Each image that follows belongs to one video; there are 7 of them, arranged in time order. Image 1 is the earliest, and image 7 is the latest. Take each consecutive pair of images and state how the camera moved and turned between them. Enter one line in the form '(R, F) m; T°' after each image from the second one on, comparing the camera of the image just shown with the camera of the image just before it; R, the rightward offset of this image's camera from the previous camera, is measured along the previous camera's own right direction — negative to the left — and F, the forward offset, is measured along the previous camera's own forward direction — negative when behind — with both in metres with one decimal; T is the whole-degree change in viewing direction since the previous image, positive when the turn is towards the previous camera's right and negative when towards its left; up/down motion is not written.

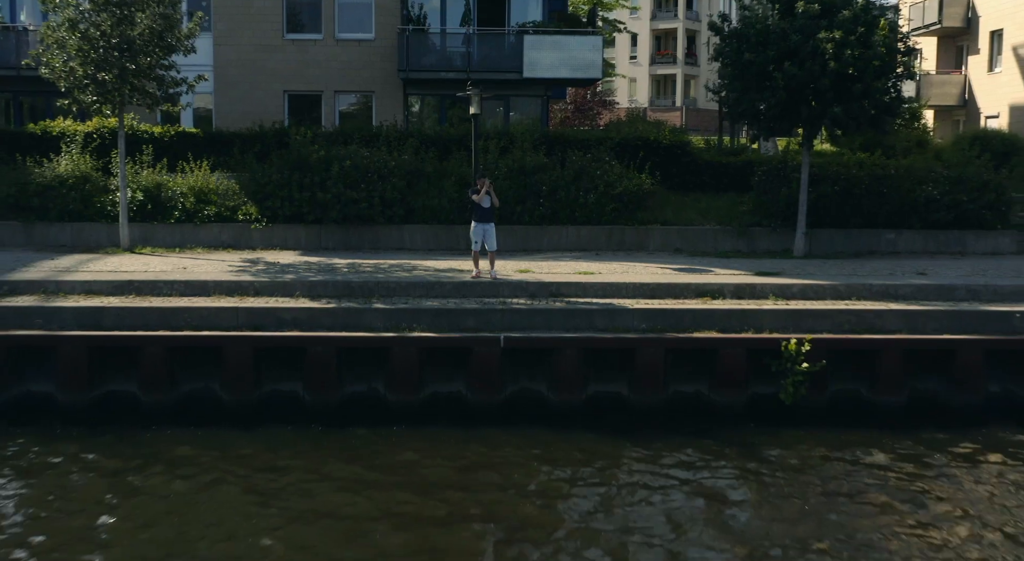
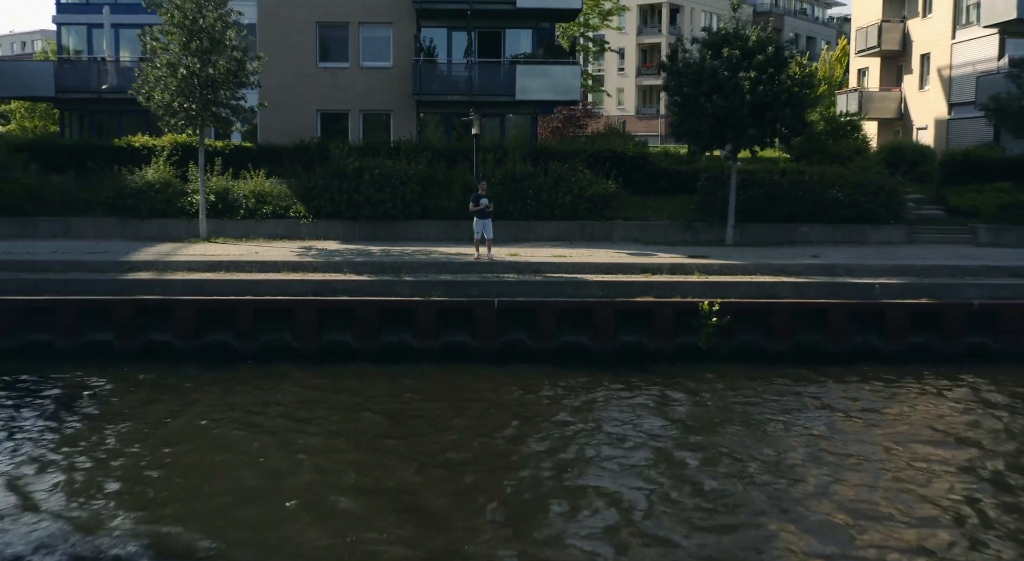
(+0.2, -4.9) m; 0°
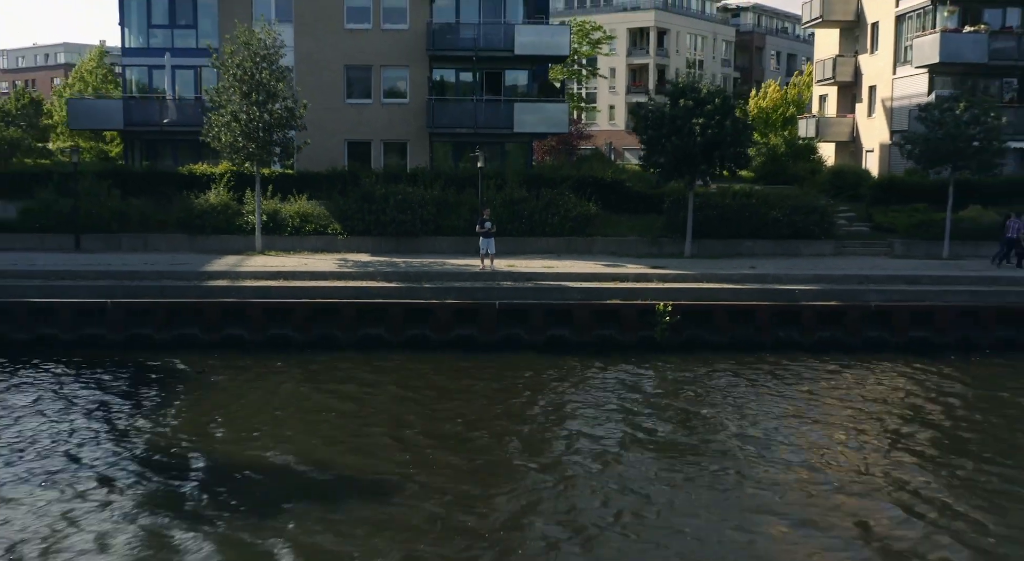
(+0.1, -5.0) m; 0°
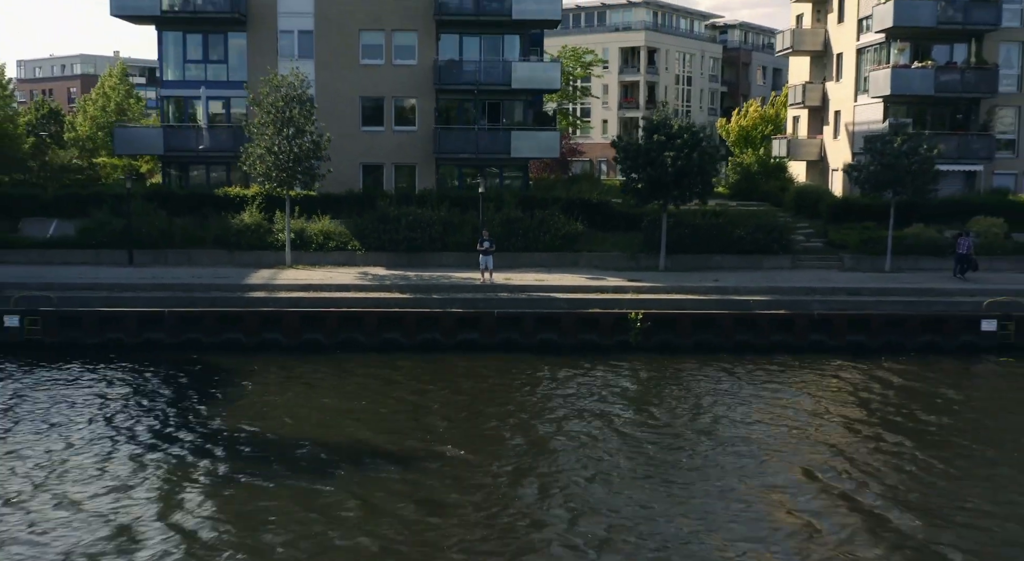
(+0.1, -4.0) m; 0°
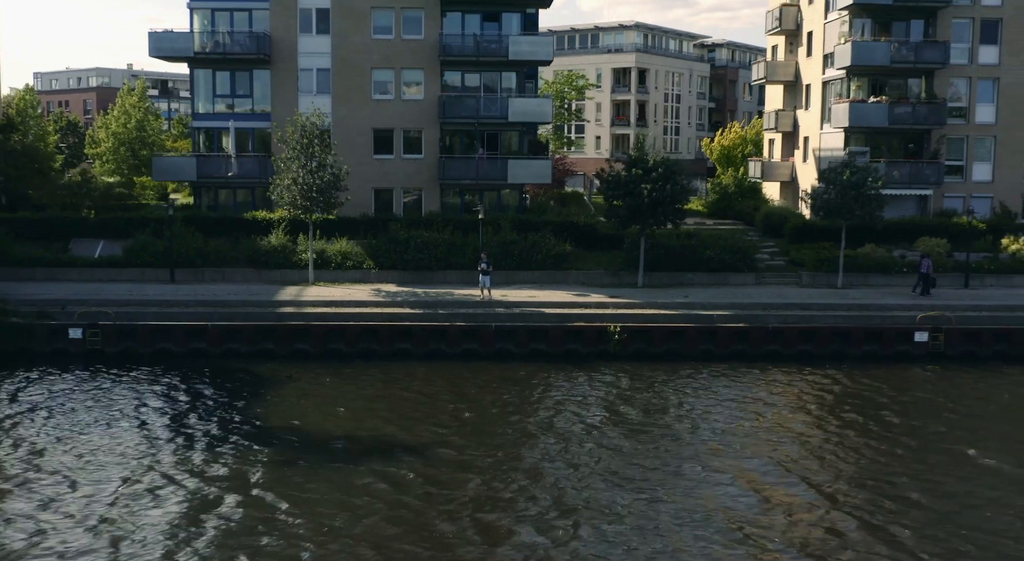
(+0.2, -4.2) m; 0°
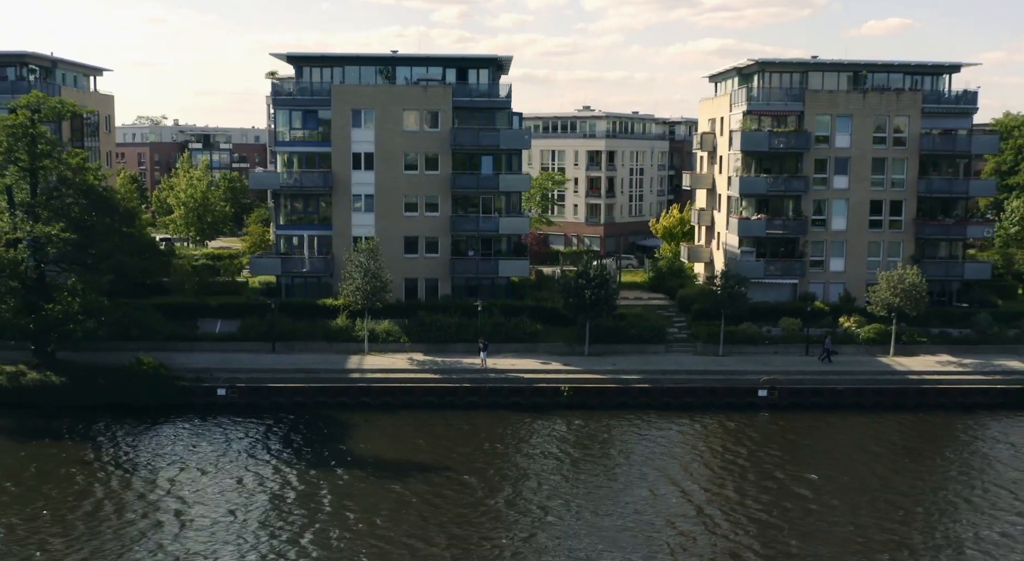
(+0.8, -17.7) m; 0°
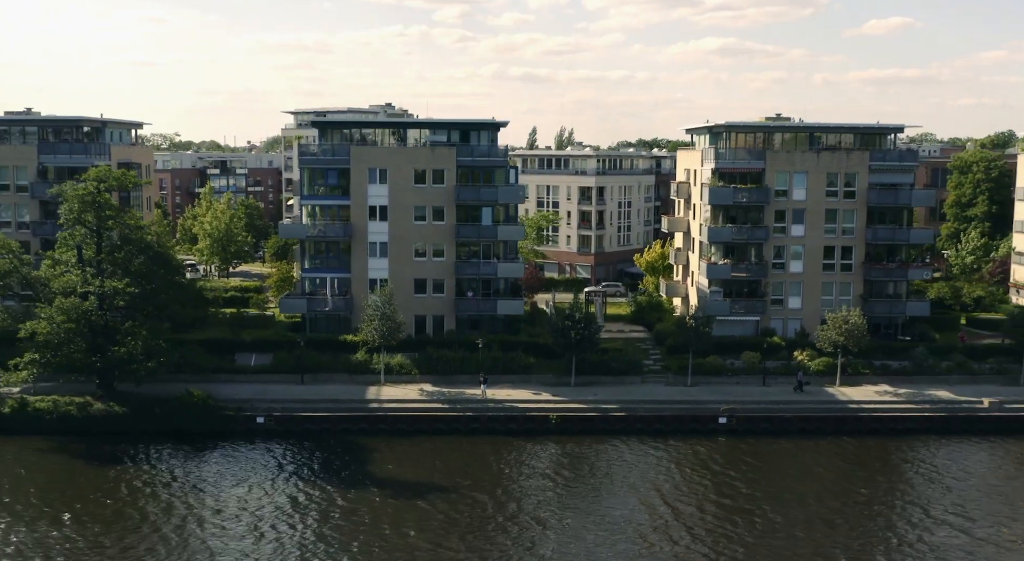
(+0.3, -8.4) m; 0°
